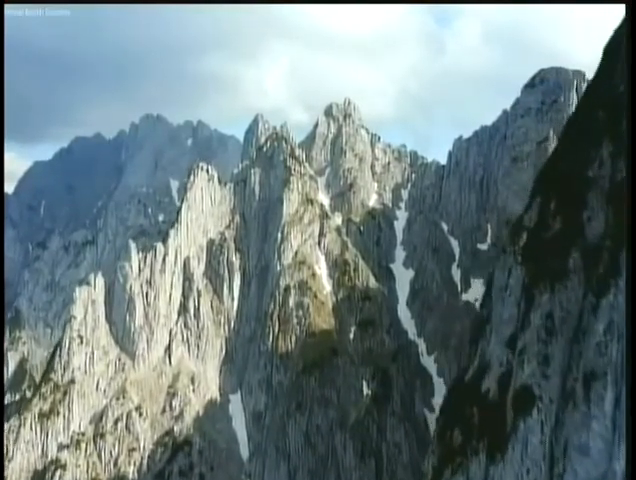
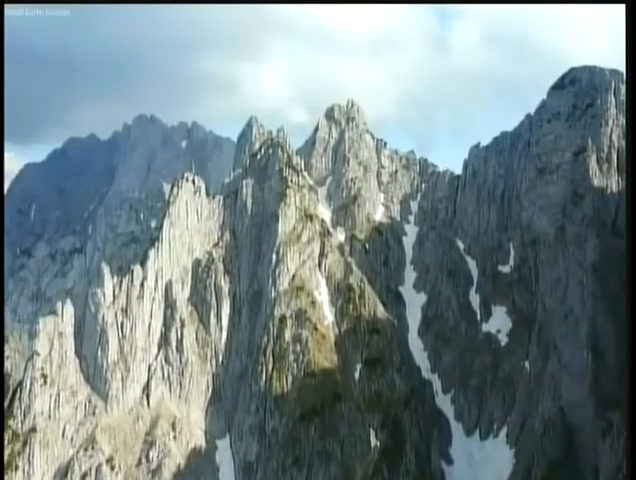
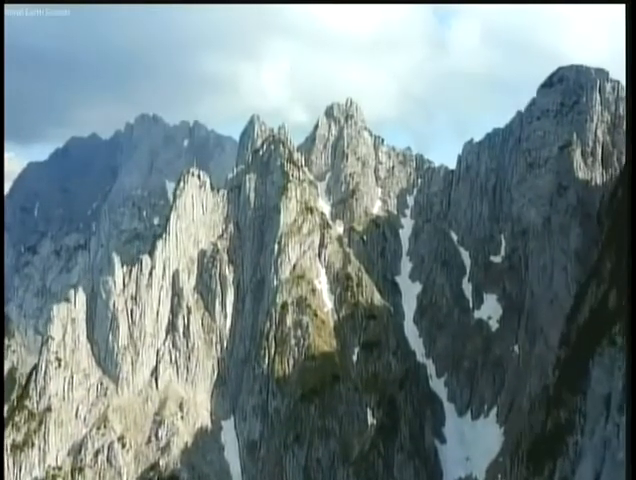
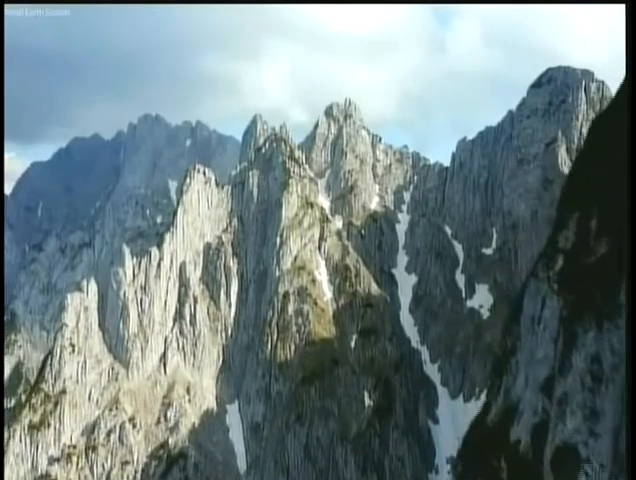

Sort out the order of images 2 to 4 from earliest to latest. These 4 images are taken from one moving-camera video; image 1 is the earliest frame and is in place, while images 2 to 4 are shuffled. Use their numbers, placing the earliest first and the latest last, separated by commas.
4, 3, 2
